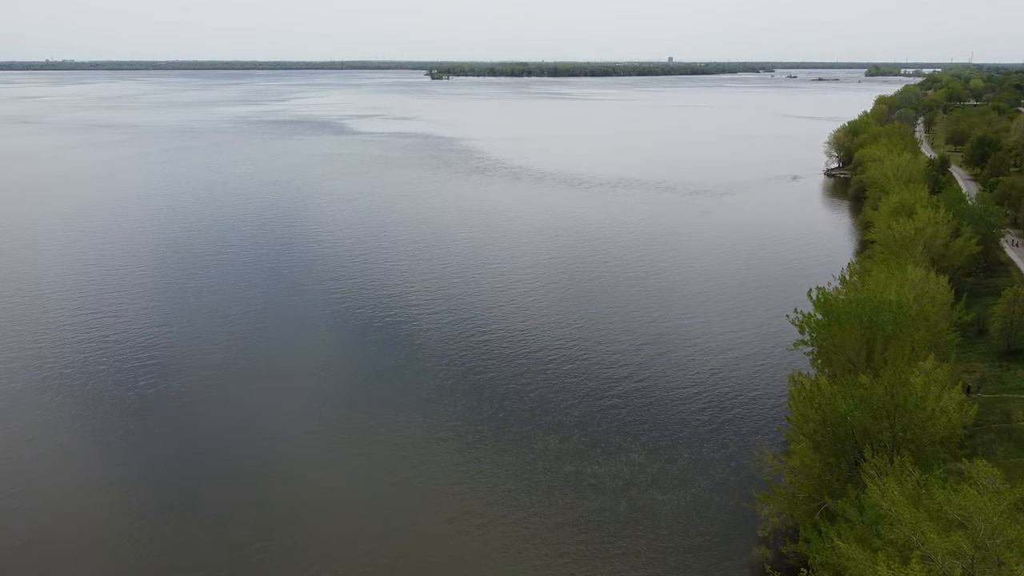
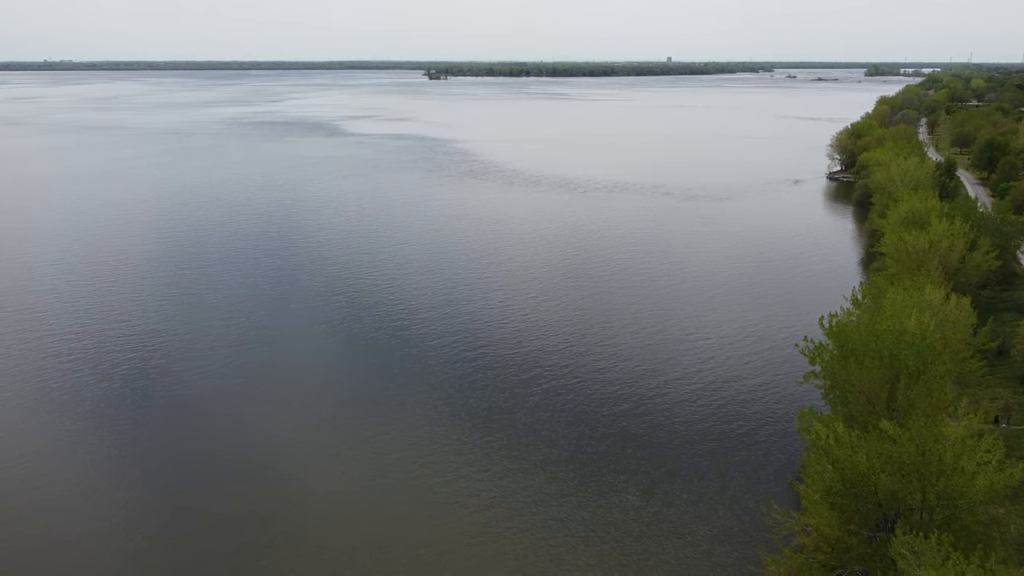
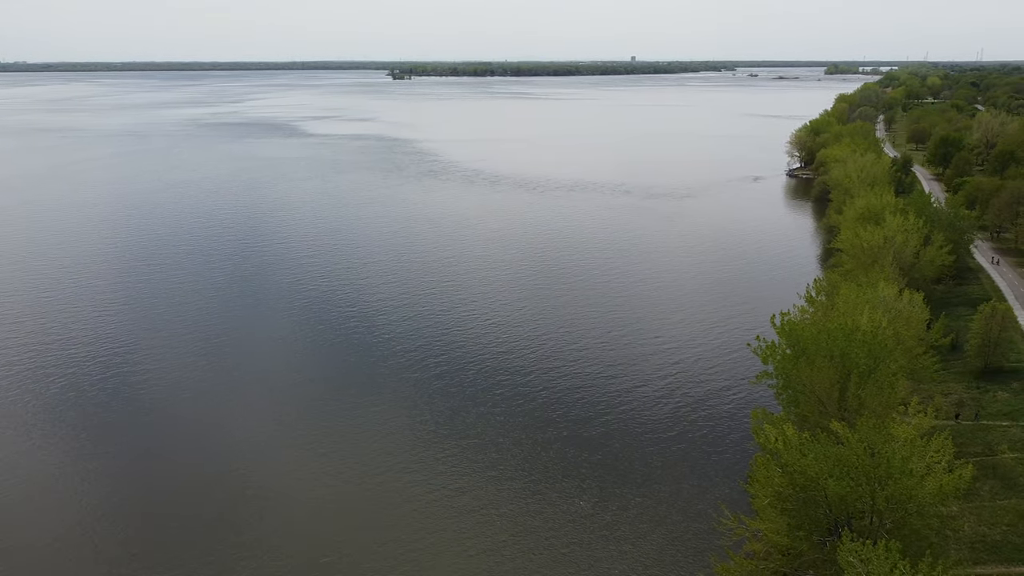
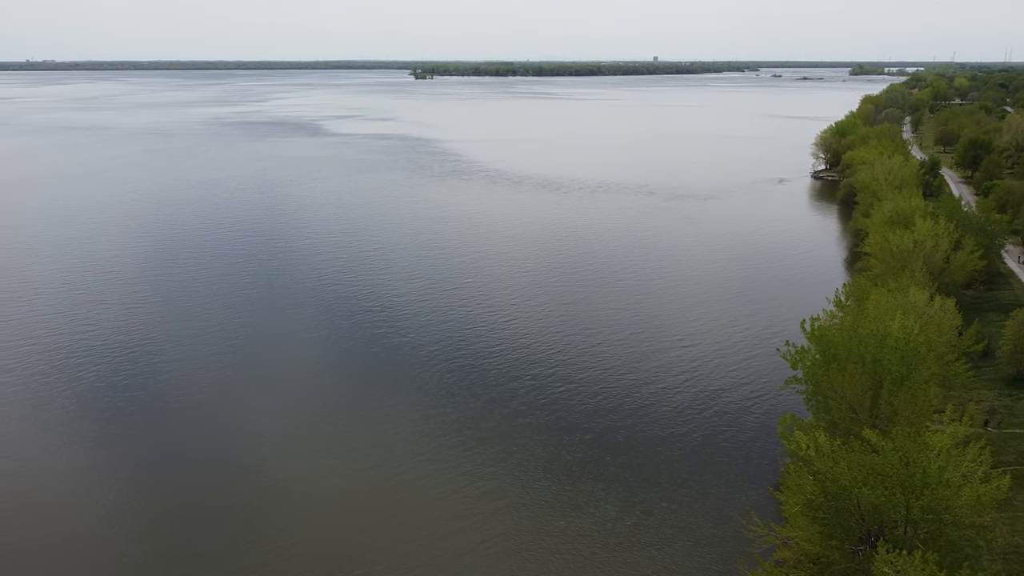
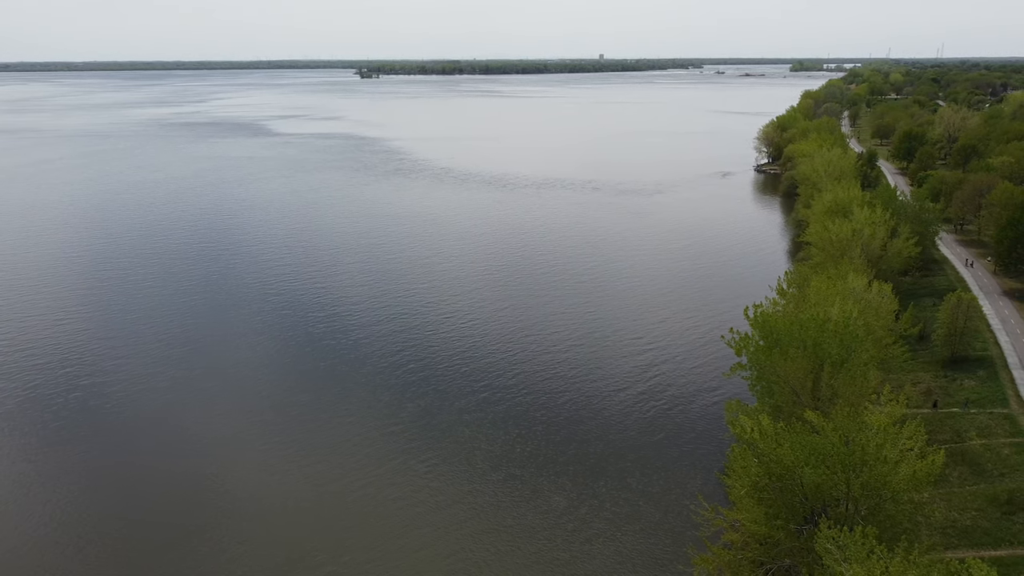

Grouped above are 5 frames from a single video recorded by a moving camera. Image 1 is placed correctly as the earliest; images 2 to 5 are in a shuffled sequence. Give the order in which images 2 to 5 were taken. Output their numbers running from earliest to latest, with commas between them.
2, 4, 3, 5
